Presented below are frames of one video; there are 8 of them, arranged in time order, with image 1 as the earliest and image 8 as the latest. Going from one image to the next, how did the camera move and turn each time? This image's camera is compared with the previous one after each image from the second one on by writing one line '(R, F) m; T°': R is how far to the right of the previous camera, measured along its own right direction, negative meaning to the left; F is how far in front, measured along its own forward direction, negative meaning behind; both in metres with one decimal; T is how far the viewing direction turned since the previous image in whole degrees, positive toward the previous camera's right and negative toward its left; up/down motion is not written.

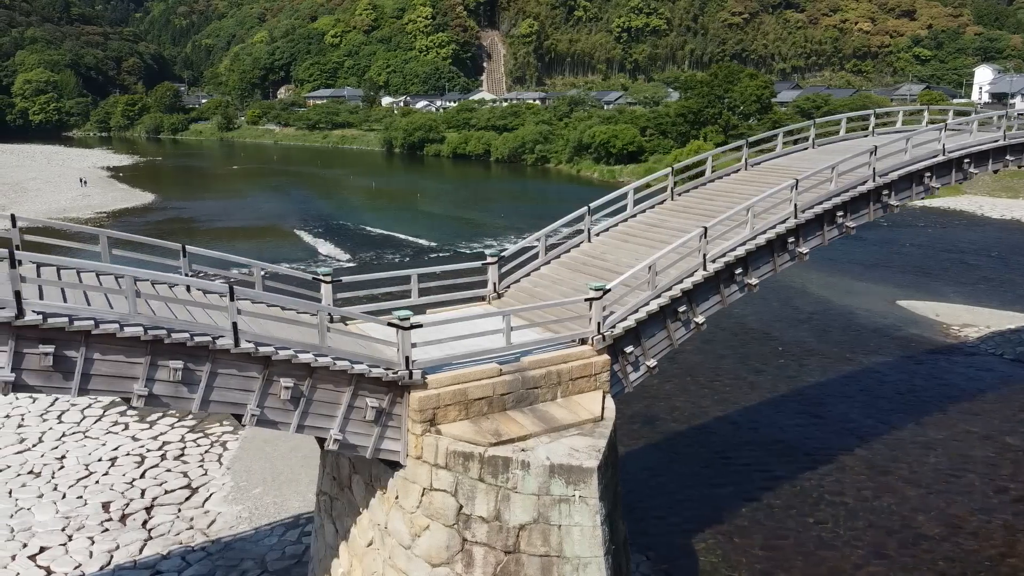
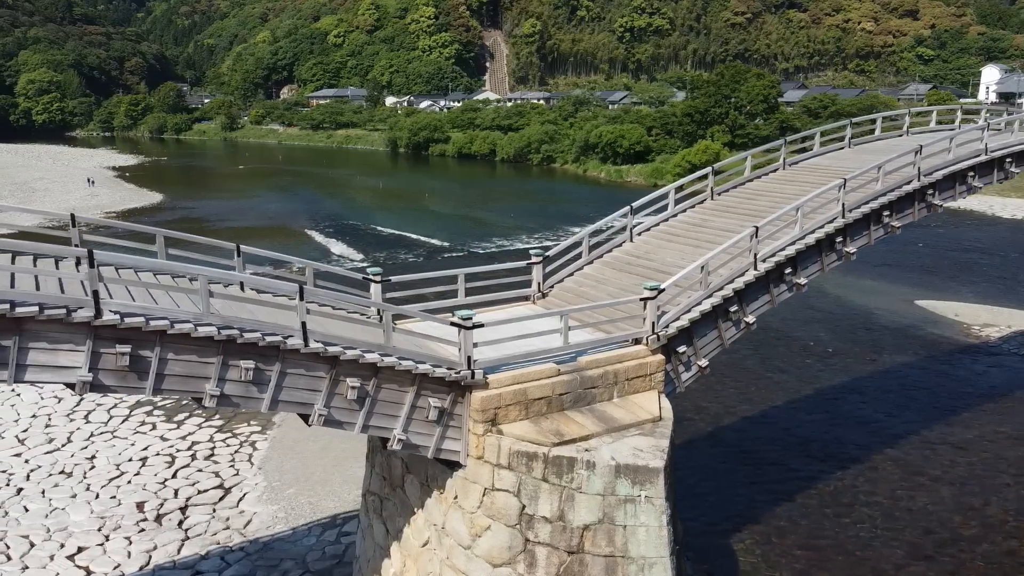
(-0.5, 0.0) m; 0°
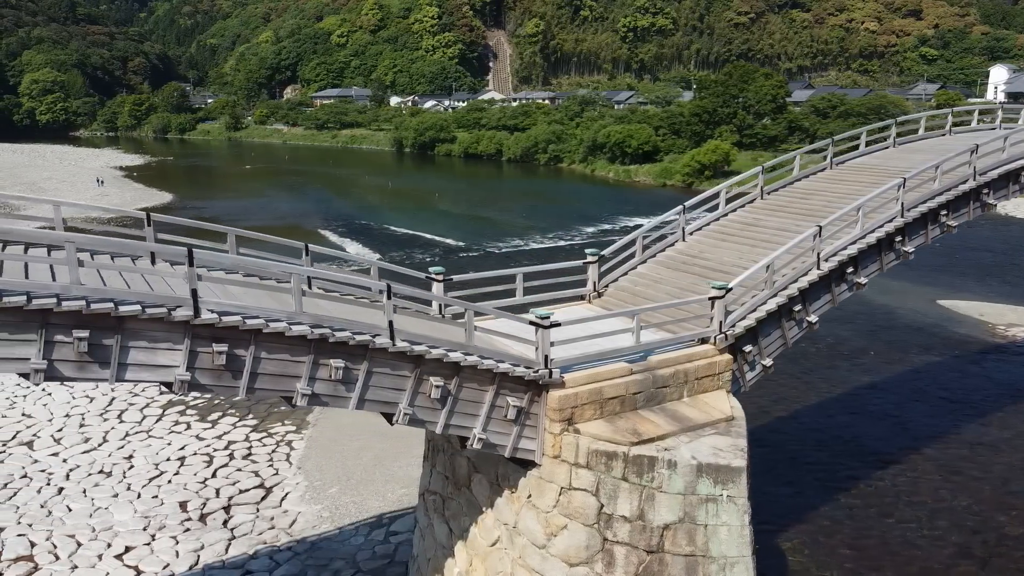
(-0.6, 0.0) m; 0°
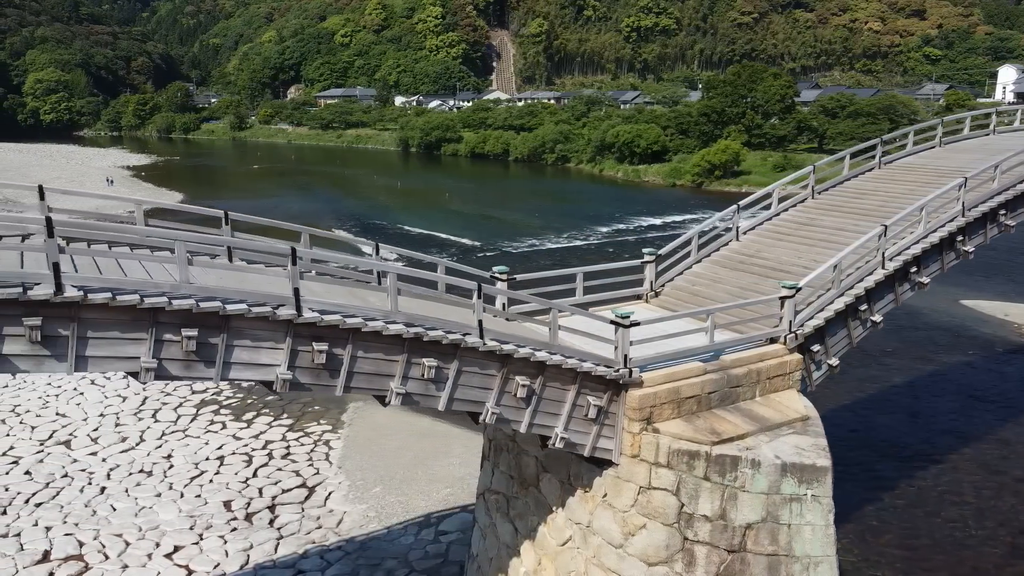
(-0.7, 0.0) m; 0°
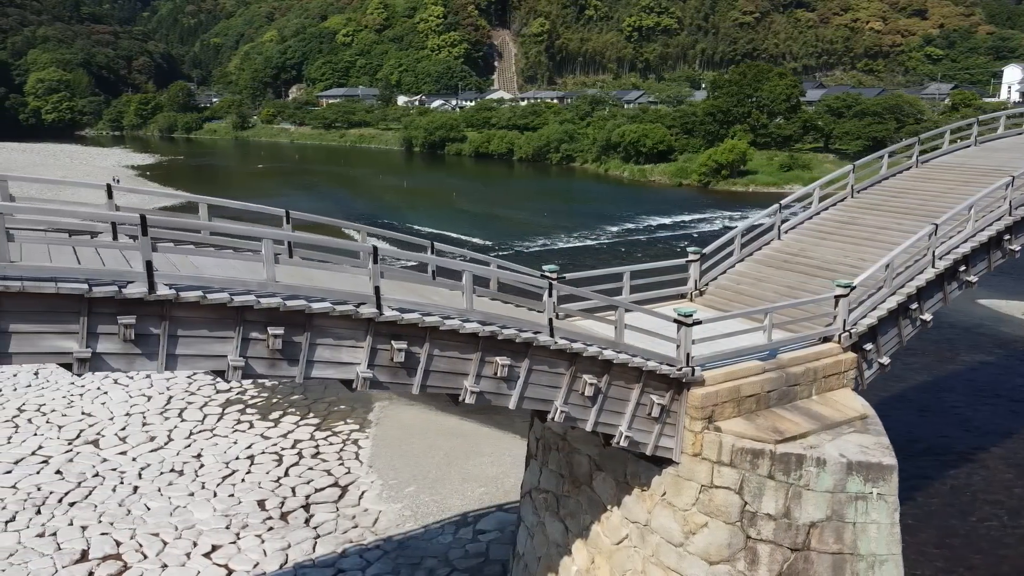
(-0.5, 0.0) m; 0°
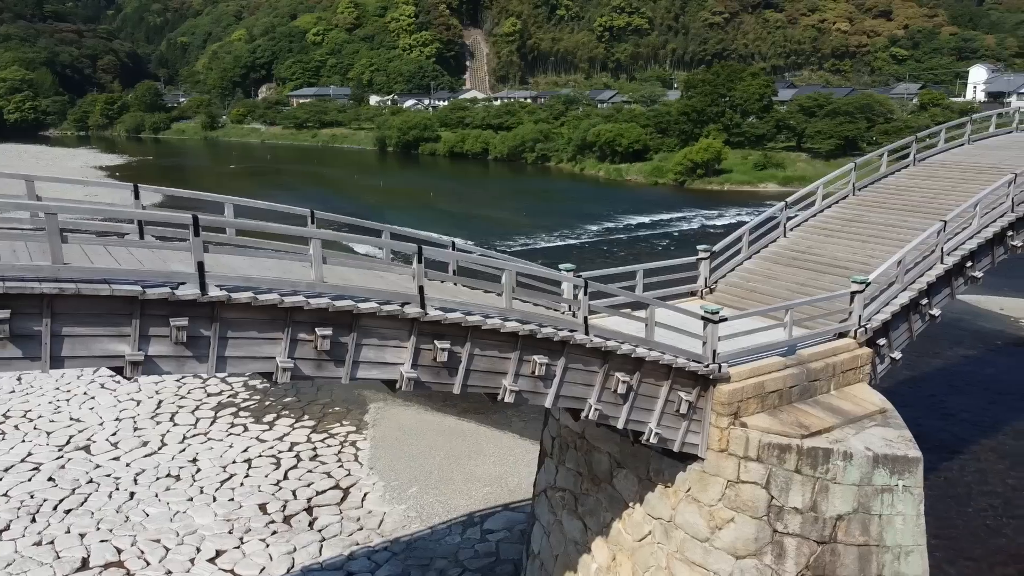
(-0.5, 0.0) m; +2°
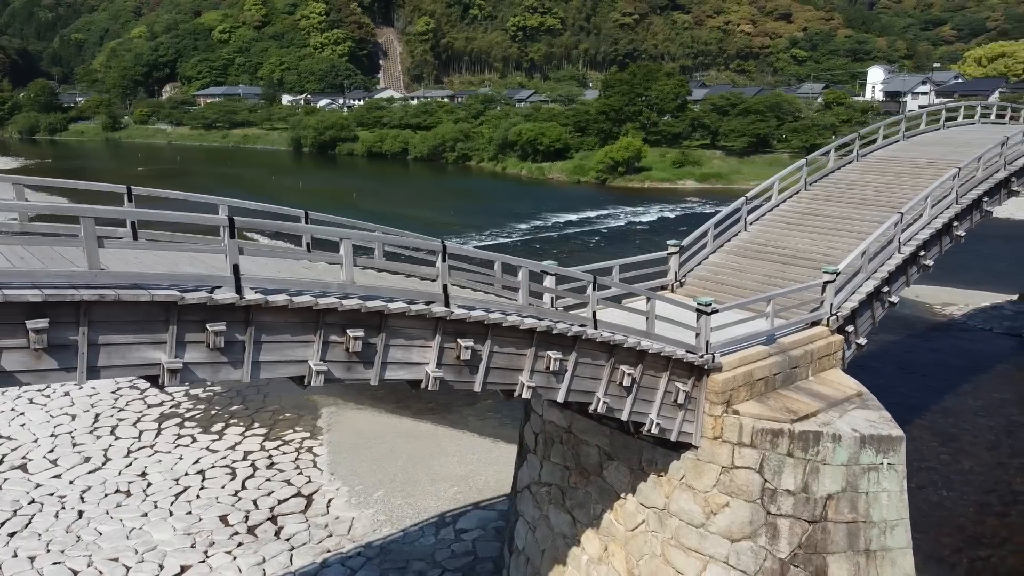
(-0.7, 0.0) m; +6°
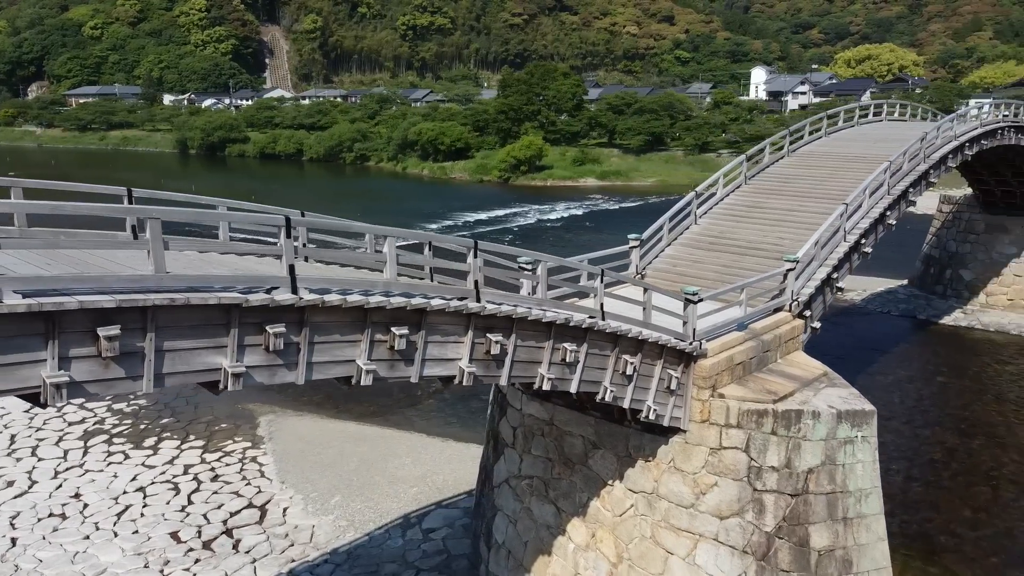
(-0.9, 0.0) m; +7°
